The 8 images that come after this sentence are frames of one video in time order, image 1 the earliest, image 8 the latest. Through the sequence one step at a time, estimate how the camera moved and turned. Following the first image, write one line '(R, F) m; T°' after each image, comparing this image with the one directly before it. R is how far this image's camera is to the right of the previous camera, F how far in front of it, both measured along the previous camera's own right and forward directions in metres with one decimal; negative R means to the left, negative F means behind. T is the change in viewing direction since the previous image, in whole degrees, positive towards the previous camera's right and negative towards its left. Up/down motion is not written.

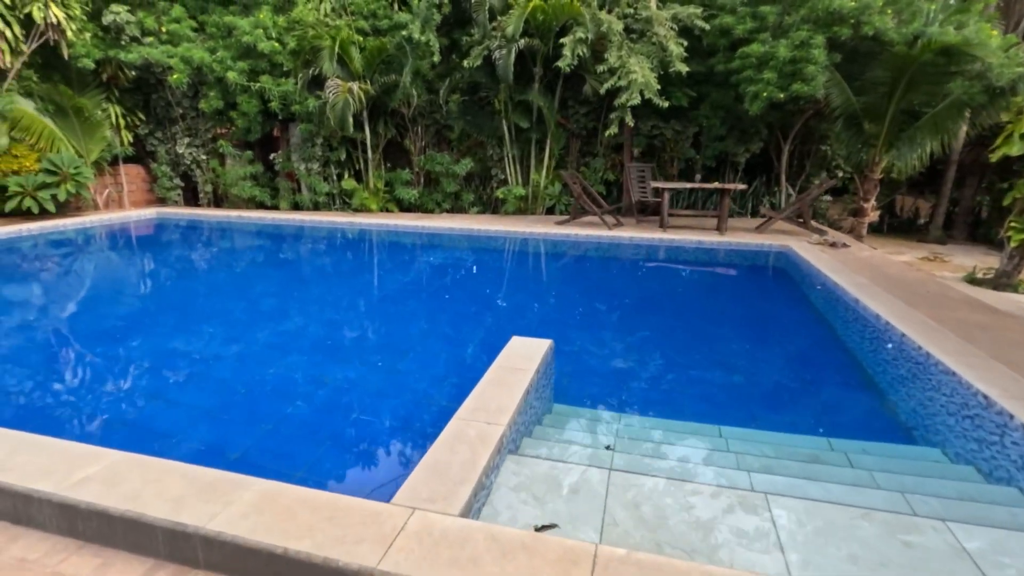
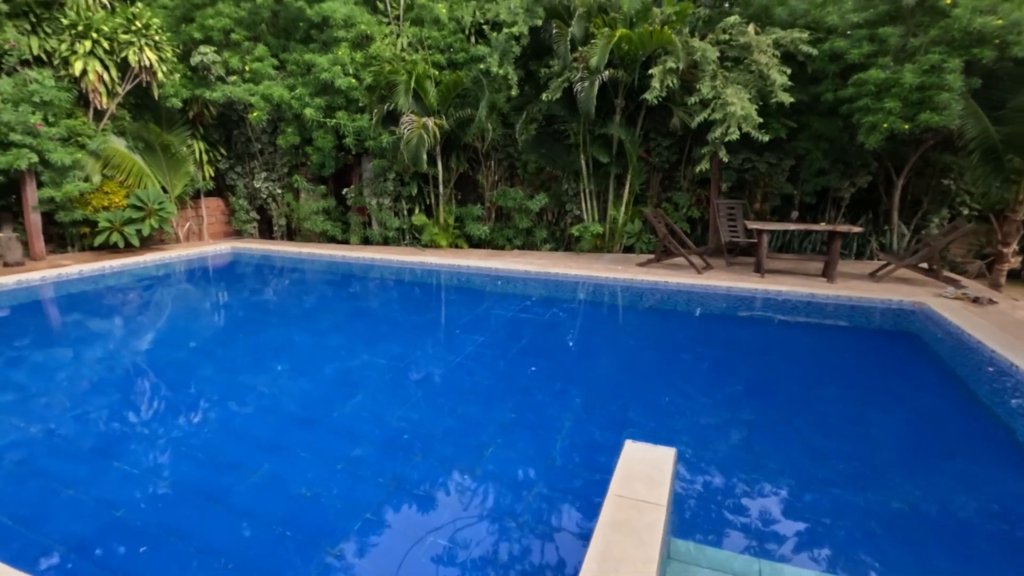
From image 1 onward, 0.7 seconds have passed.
(-0.2, +0.5) m; -6°
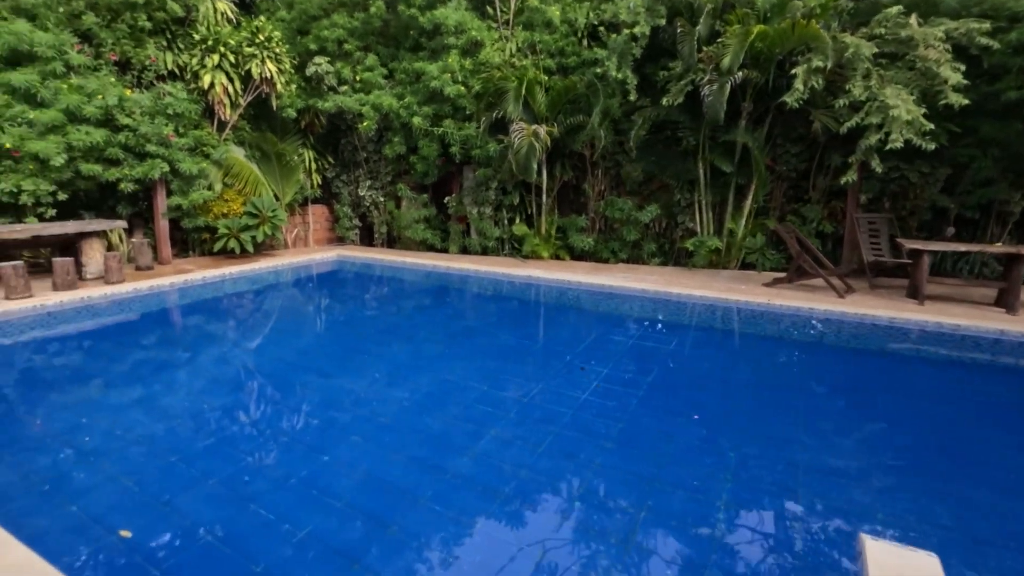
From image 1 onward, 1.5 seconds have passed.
(-0.5, +0.3) m; -8°
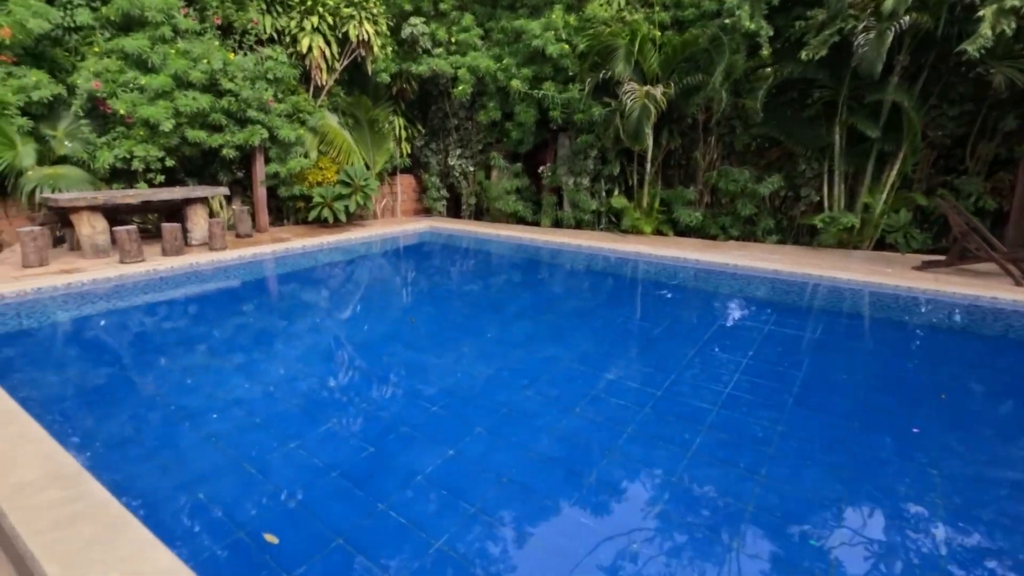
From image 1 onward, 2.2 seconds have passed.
(-0.5, +0.4) m; -7°
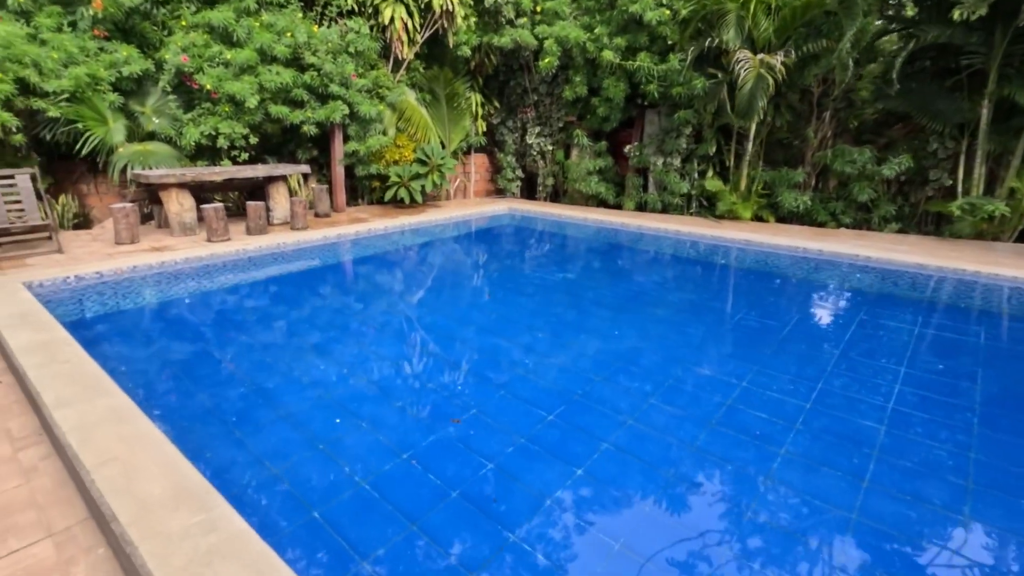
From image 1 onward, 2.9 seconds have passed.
(-0.4, +0.3) m; -5°
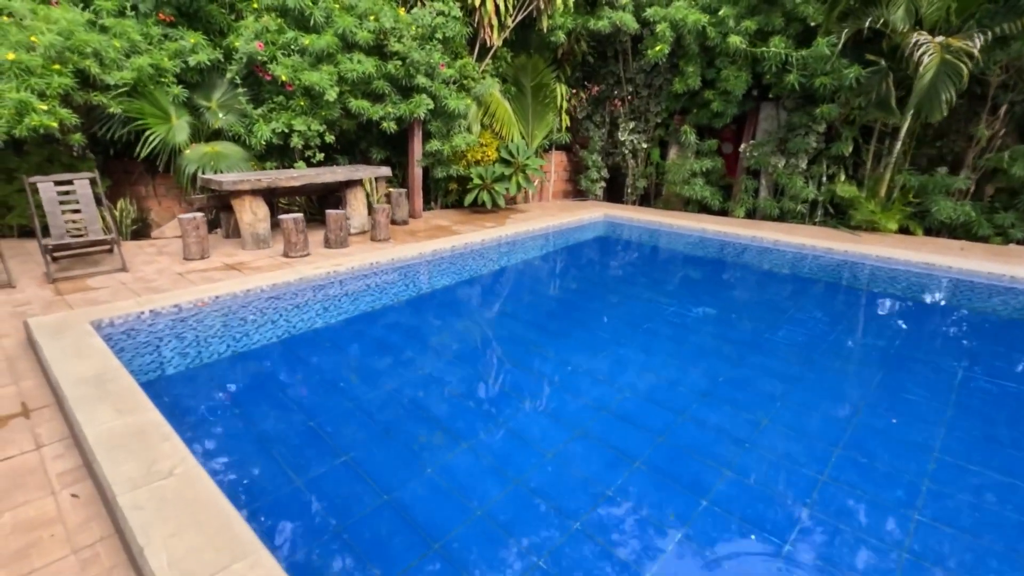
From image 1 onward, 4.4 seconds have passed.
(-0.8, +0.7) m; -3°
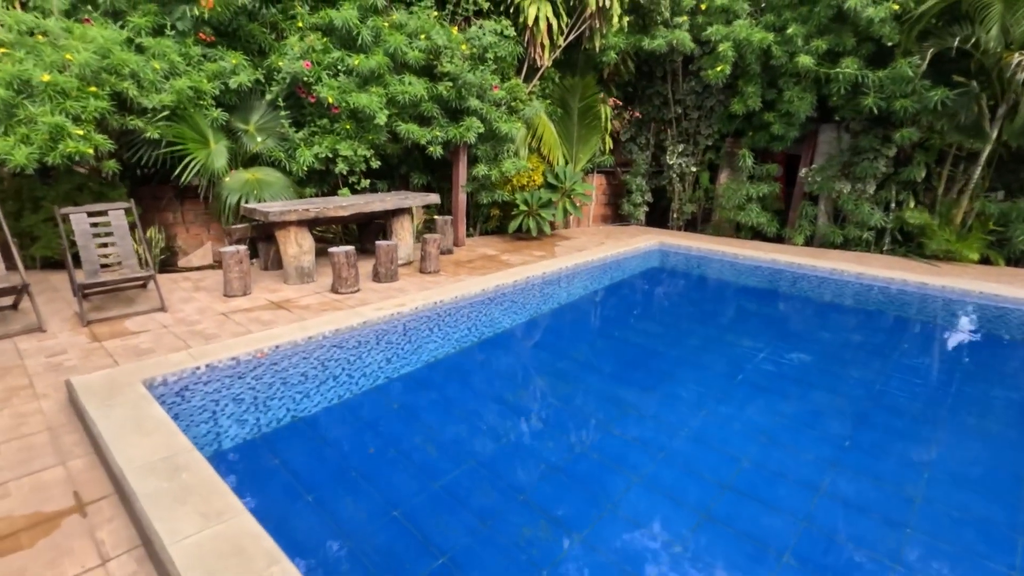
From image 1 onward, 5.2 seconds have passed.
(-0.5, +0.4) m; 0°
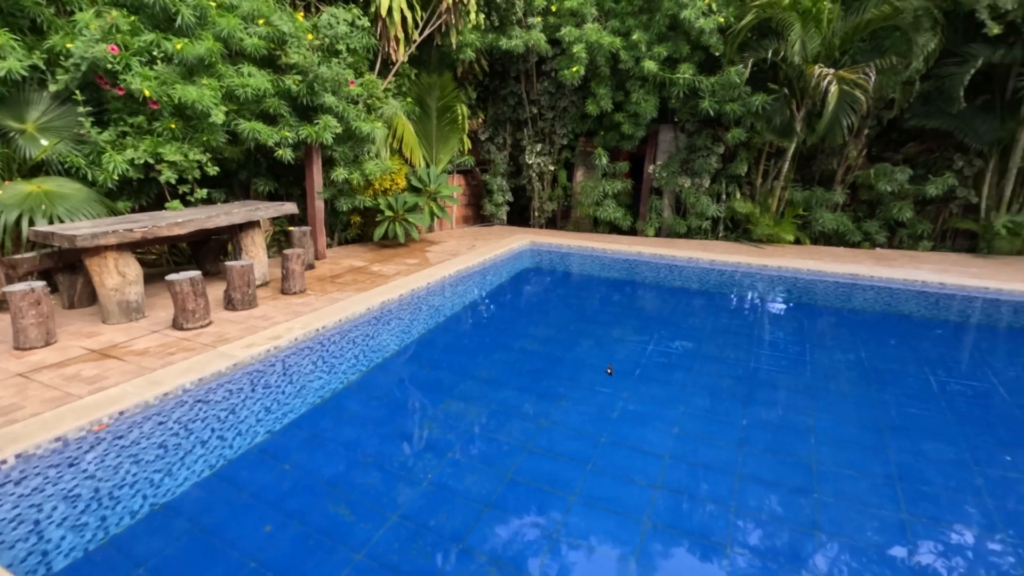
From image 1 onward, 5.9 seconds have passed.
(-0.3, +0.3) m; +17°
